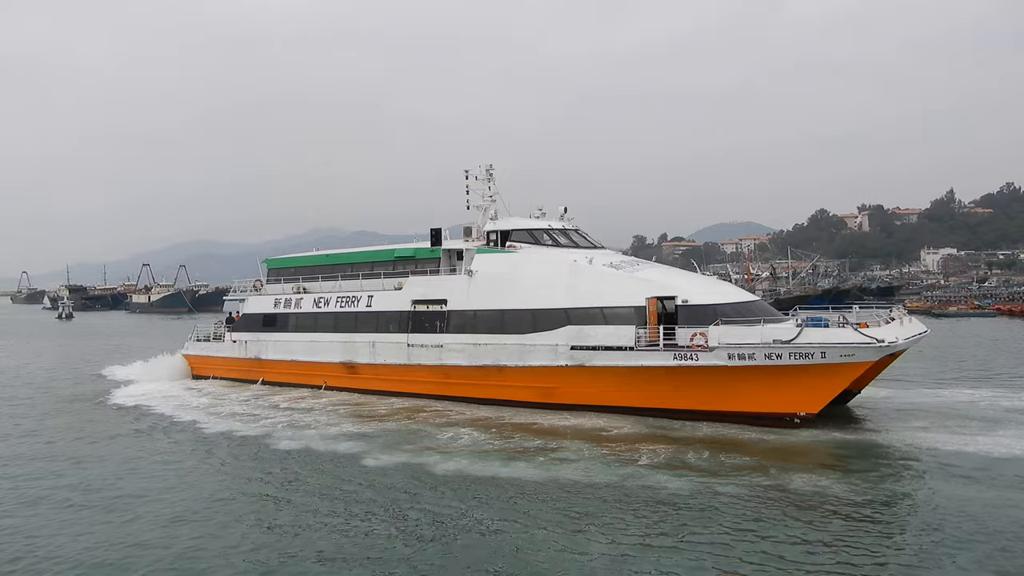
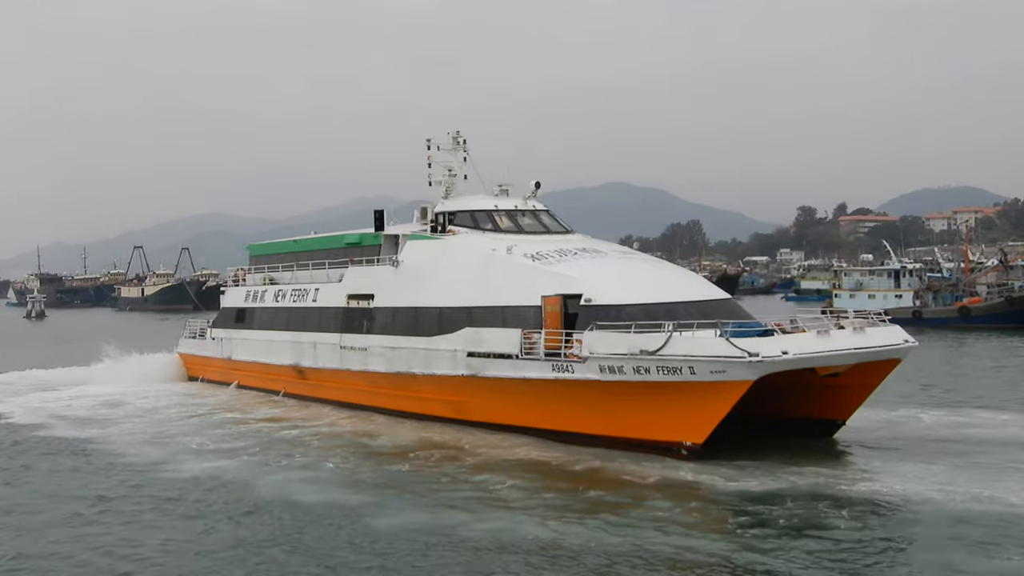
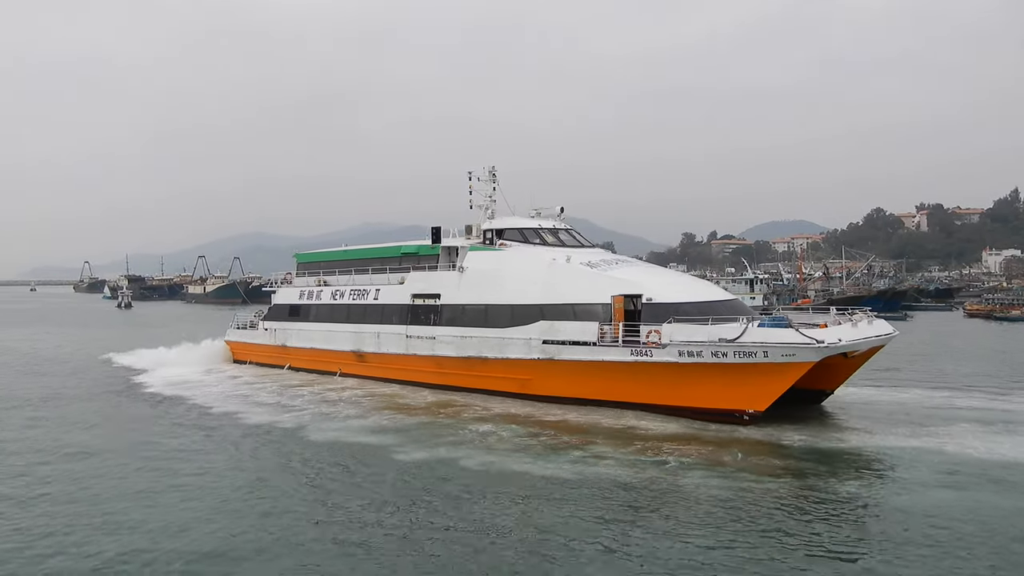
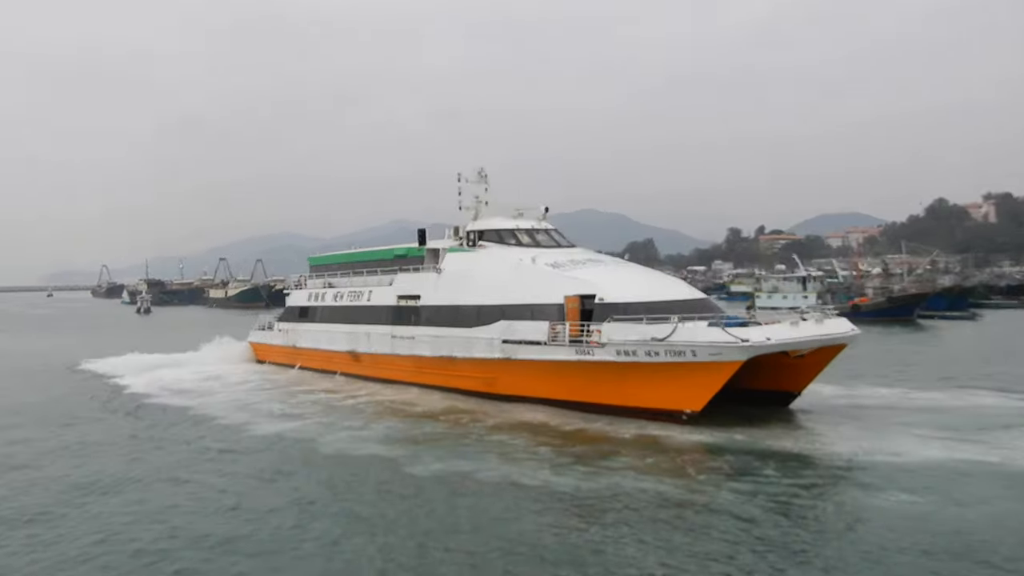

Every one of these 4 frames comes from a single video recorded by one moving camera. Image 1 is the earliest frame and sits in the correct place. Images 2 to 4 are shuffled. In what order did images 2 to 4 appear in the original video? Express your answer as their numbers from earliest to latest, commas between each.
3, 4, 2
